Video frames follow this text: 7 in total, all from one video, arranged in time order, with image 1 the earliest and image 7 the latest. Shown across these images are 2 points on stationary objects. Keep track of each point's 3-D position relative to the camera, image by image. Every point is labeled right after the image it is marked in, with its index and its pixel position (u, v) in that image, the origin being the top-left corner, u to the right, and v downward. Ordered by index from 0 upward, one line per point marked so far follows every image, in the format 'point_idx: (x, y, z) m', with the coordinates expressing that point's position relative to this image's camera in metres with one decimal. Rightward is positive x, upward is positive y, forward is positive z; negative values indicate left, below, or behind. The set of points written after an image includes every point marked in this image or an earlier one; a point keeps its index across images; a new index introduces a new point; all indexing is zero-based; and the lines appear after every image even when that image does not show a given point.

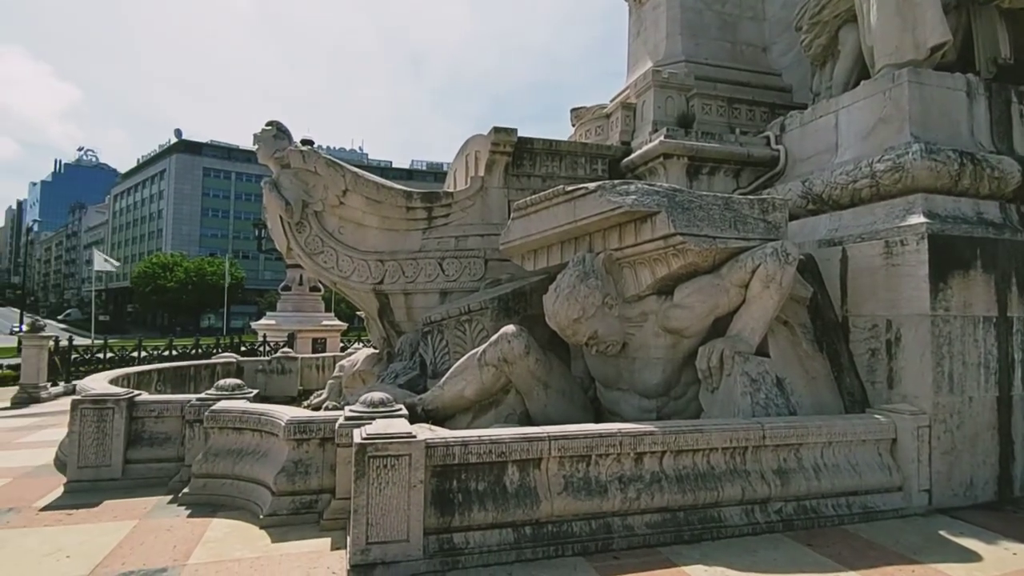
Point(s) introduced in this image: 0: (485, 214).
0: (-0.3, +0.8, +6.7) m
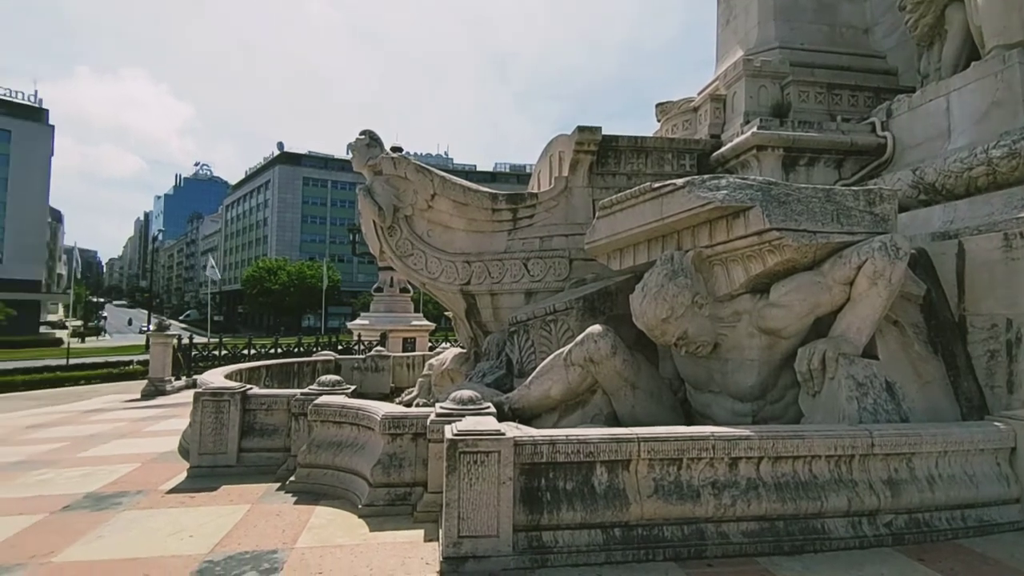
0: (+0.6, +0.8, +6.7) m
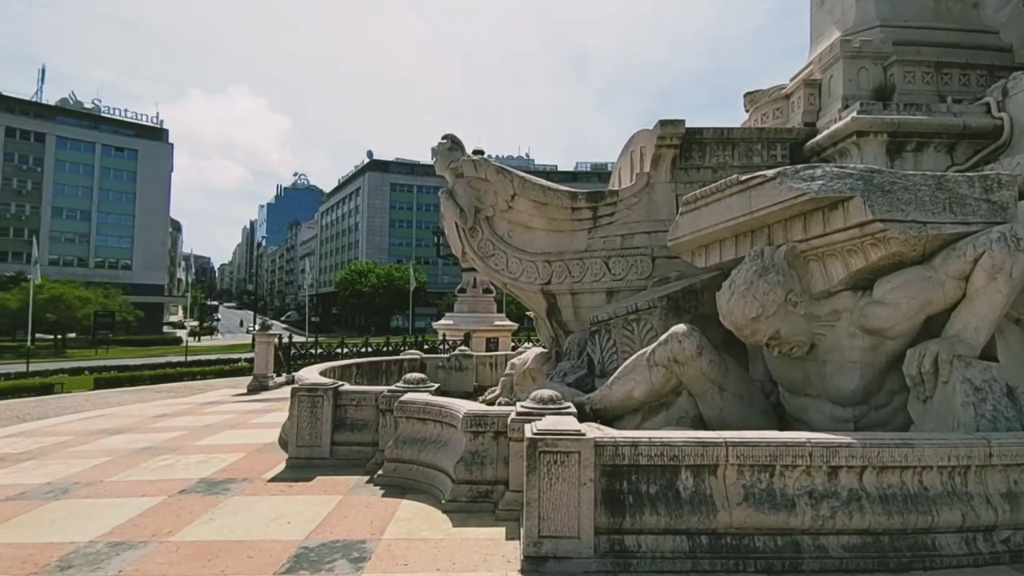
0: (+1.5, +0.9, +6.5) m
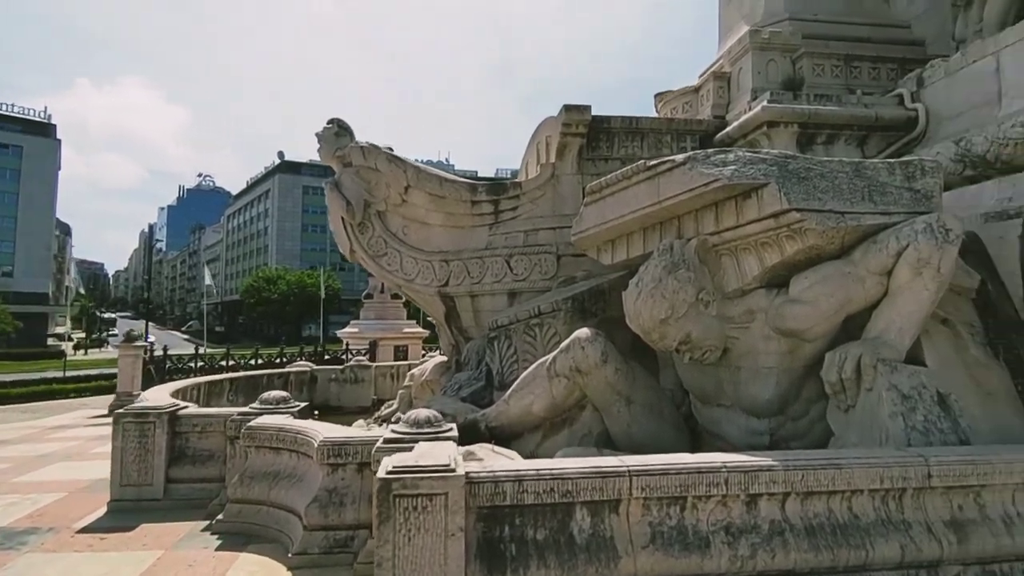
0: (+0.4, +0.8, +6.0) m
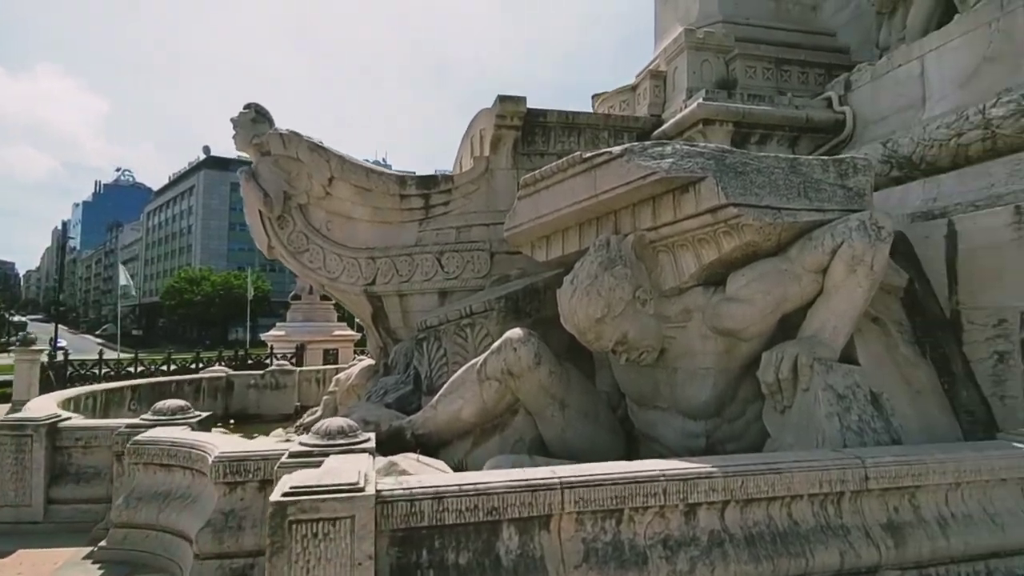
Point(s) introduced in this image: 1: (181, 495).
0: (-0.2, +0.9, +5.7) m
1: (-1.9, -1.2, +3.3) m
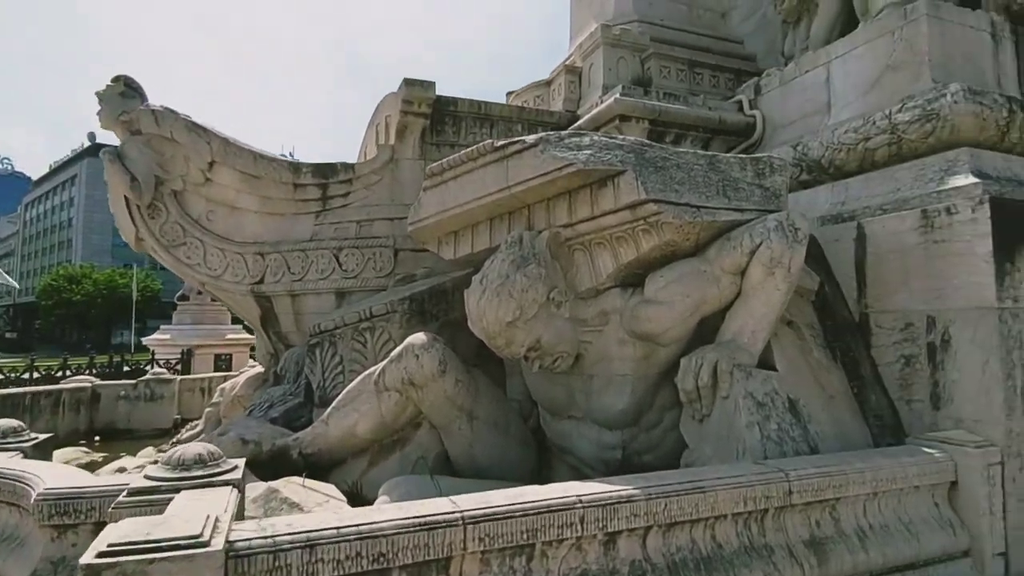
0: (-1.1, +0.9, +5.3) m
1: (-2.3, -1.2, +2.6) m
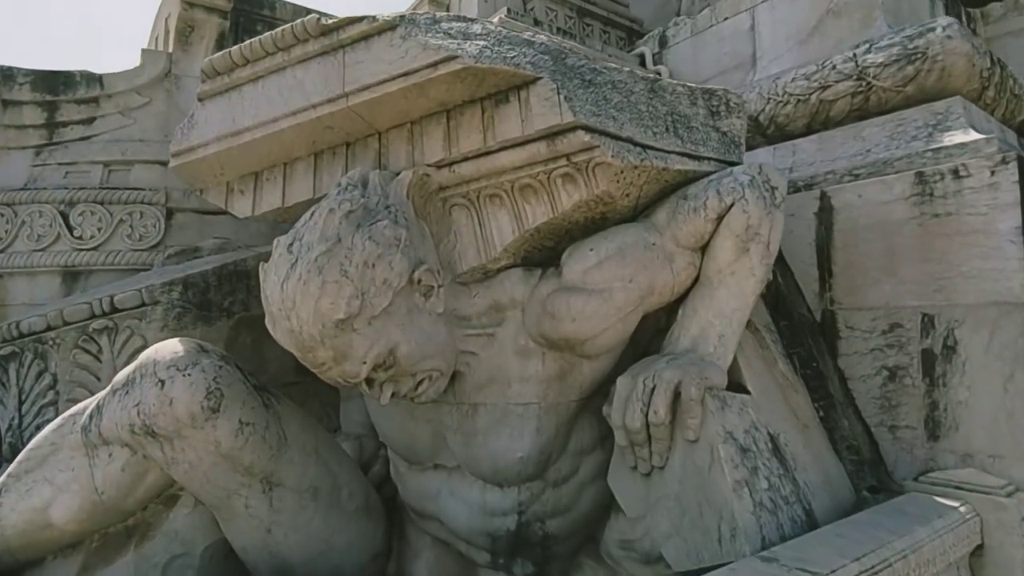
0: (-2.0, +1.0, +3.5) m
1: (-2.7, -1.0, +0.7) m
